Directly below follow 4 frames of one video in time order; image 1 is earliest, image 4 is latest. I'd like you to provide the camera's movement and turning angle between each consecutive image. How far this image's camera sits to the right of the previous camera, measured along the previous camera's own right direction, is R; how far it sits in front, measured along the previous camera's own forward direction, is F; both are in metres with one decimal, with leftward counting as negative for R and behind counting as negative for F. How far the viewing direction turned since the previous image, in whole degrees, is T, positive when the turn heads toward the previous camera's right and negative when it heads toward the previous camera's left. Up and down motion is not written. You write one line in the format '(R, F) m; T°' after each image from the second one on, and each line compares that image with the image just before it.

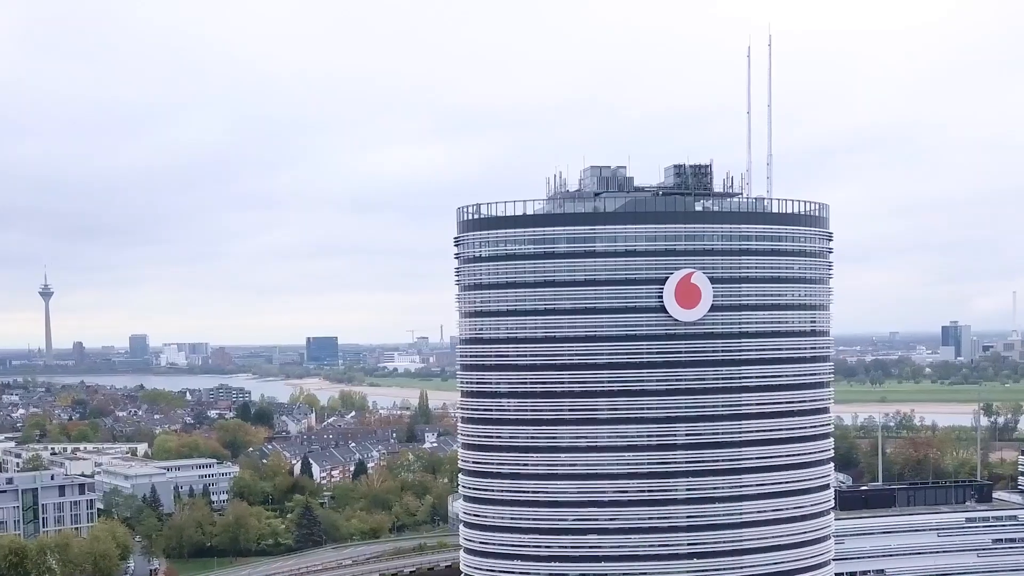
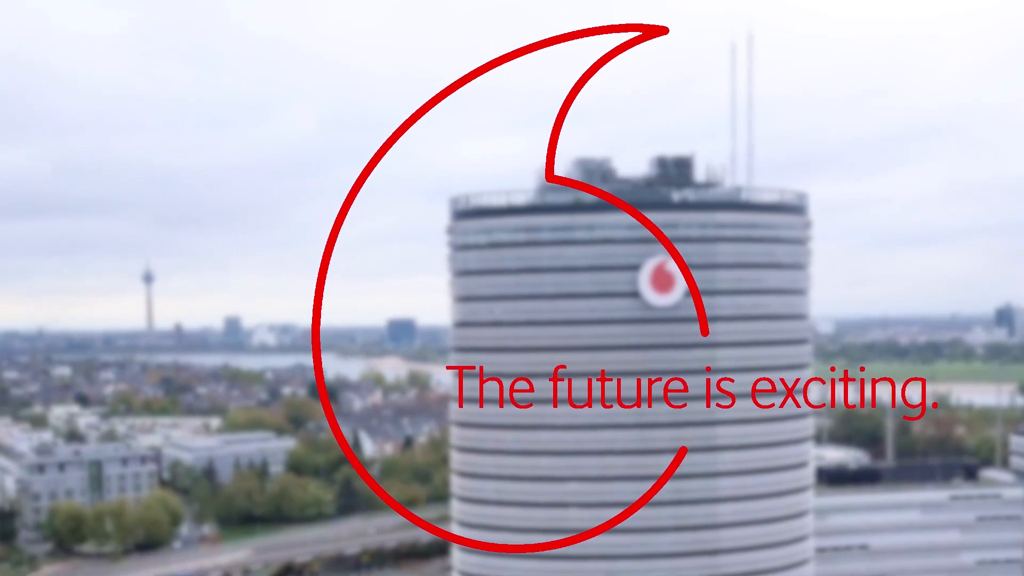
(+3.0, -1.6) m; -6°
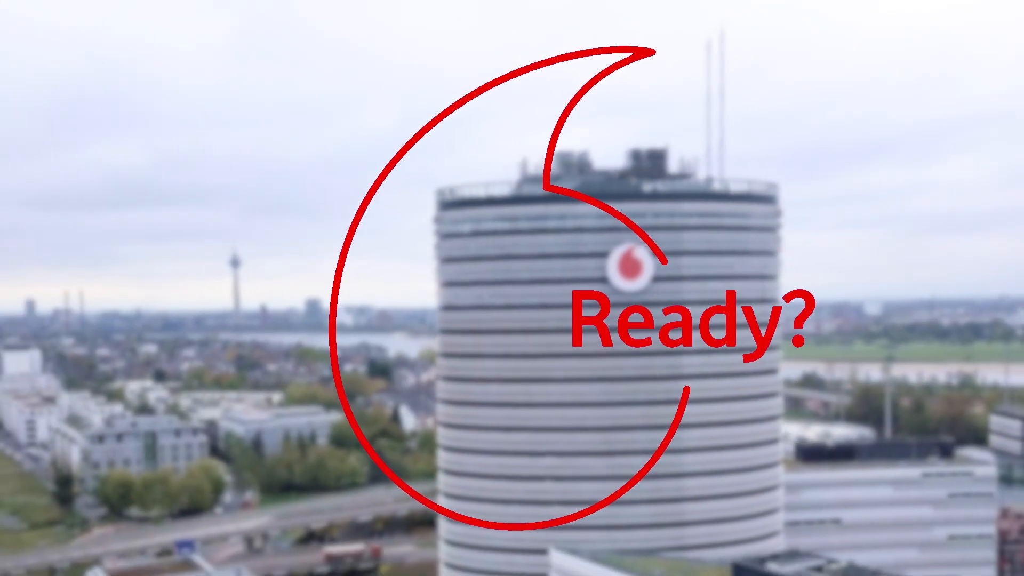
(+3.2, -1.8) m; -6°
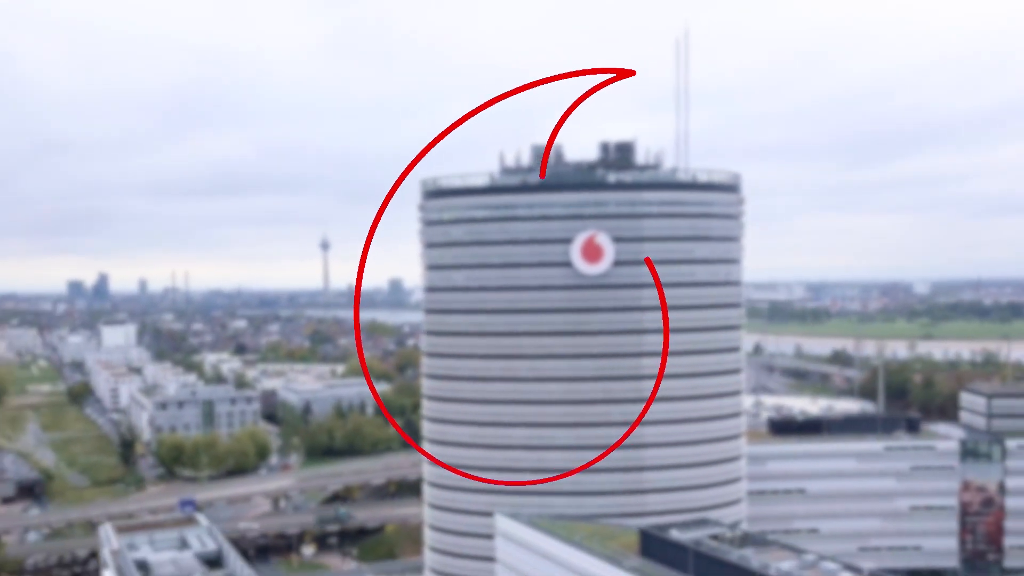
(+4.0, -2.1) m; -6°
